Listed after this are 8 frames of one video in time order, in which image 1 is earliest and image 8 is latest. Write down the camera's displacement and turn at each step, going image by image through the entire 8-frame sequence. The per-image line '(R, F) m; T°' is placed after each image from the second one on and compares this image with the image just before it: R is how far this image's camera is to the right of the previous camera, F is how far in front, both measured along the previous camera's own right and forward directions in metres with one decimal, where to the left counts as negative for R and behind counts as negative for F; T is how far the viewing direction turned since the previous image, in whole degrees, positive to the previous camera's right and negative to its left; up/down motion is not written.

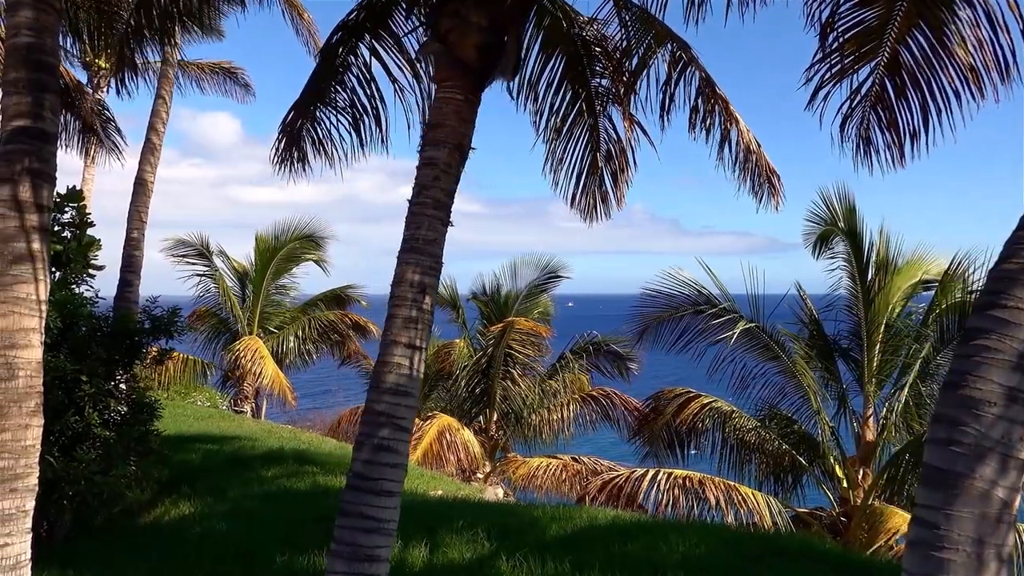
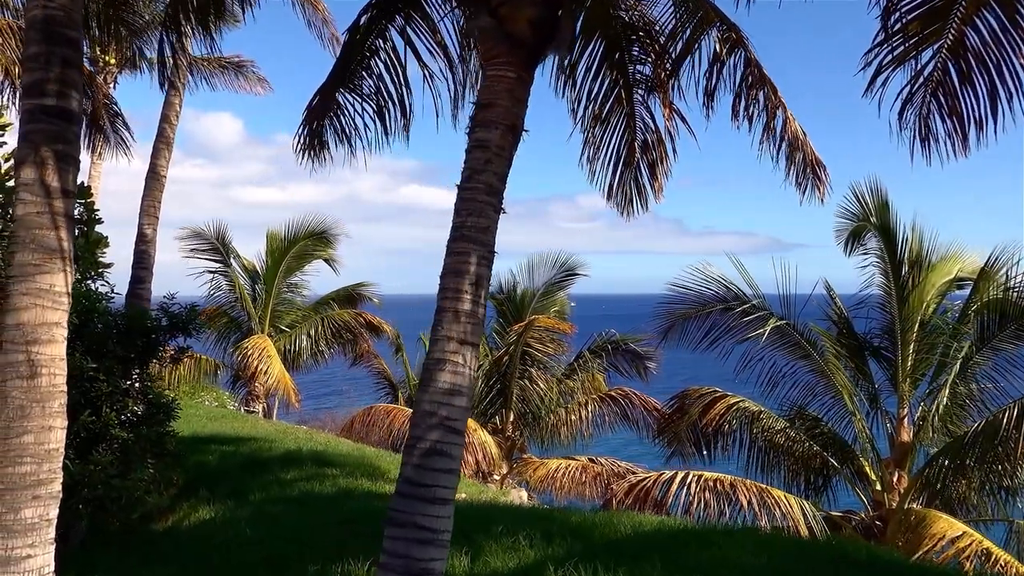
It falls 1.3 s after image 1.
(-0.3, +0.3) m; 0°
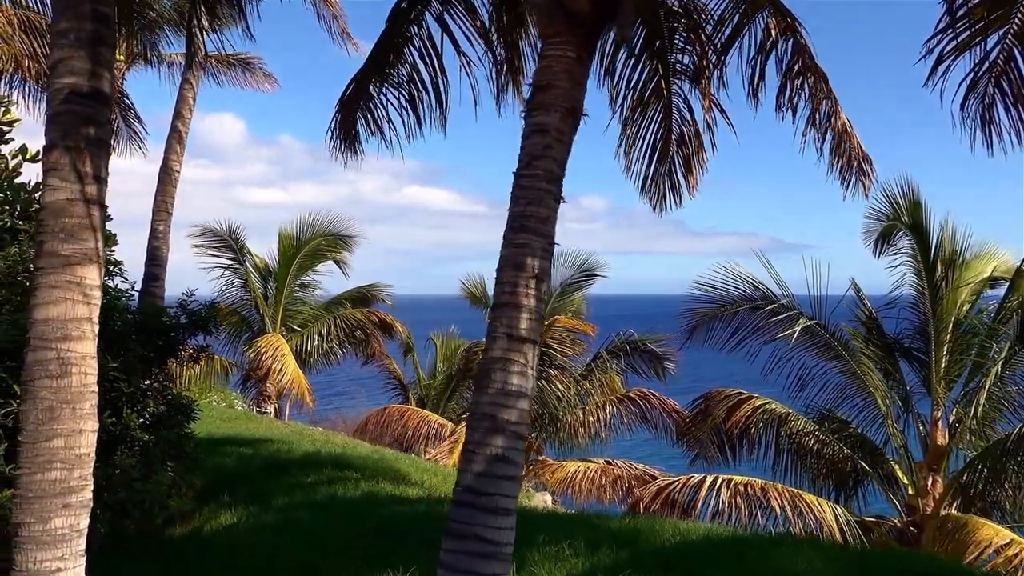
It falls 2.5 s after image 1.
(-0.3, +0.2) m; 0°
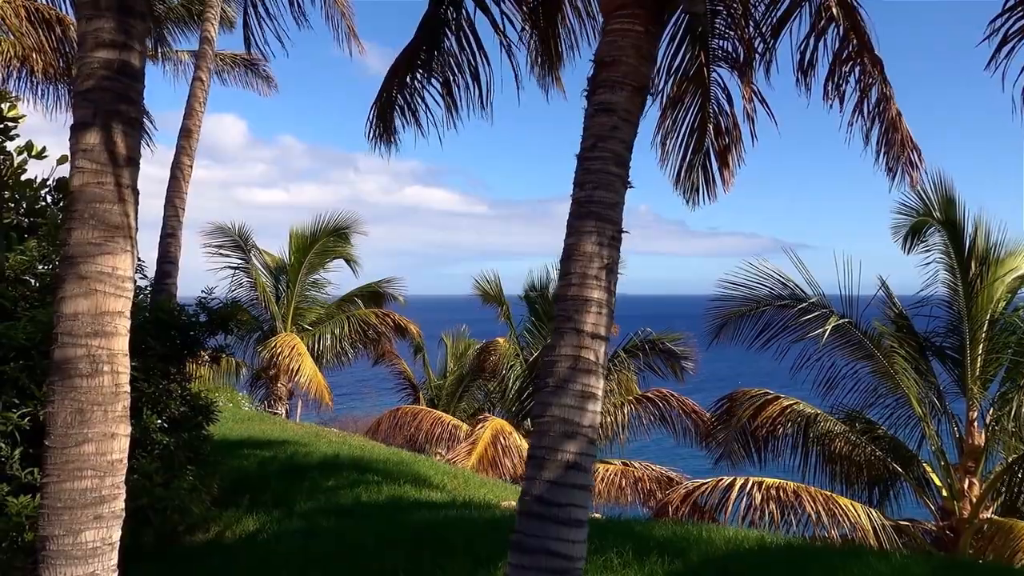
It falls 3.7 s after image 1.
(-0.3, +0.3) m; 0°
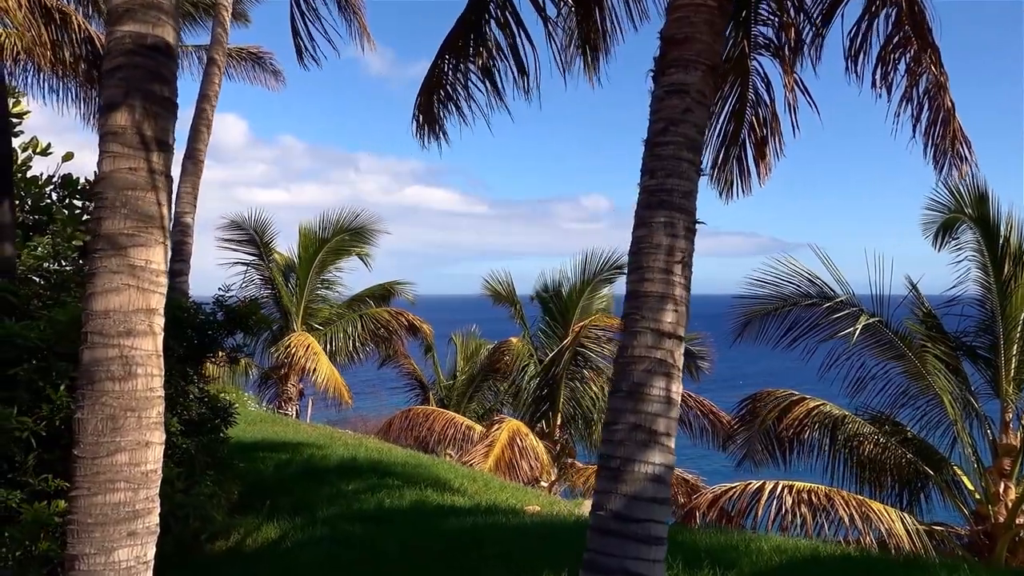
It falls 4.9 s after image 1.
(-0.2, +0.2) m; 0°
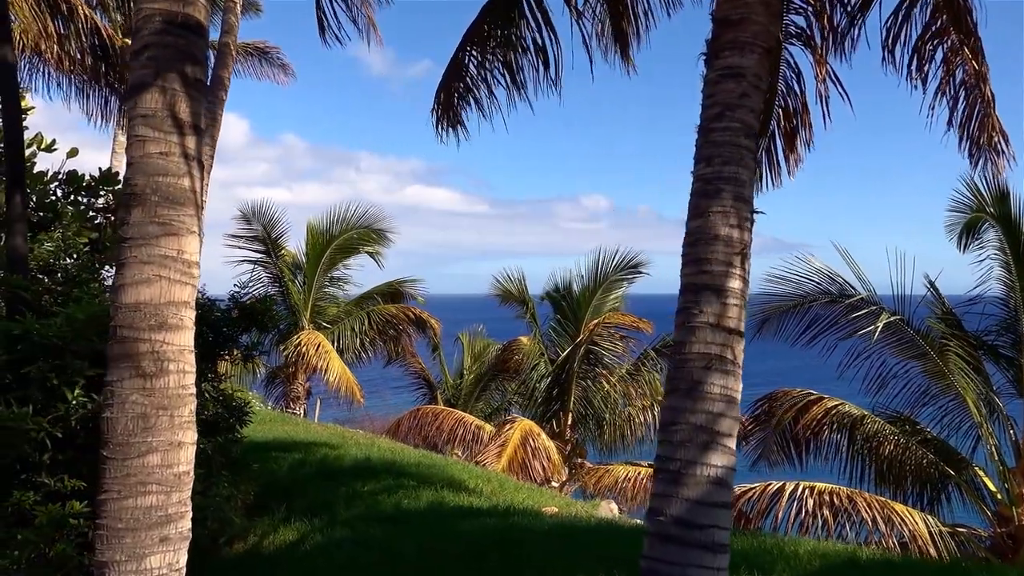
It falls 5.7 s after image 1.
(-0.2, +0.1) m; 0°
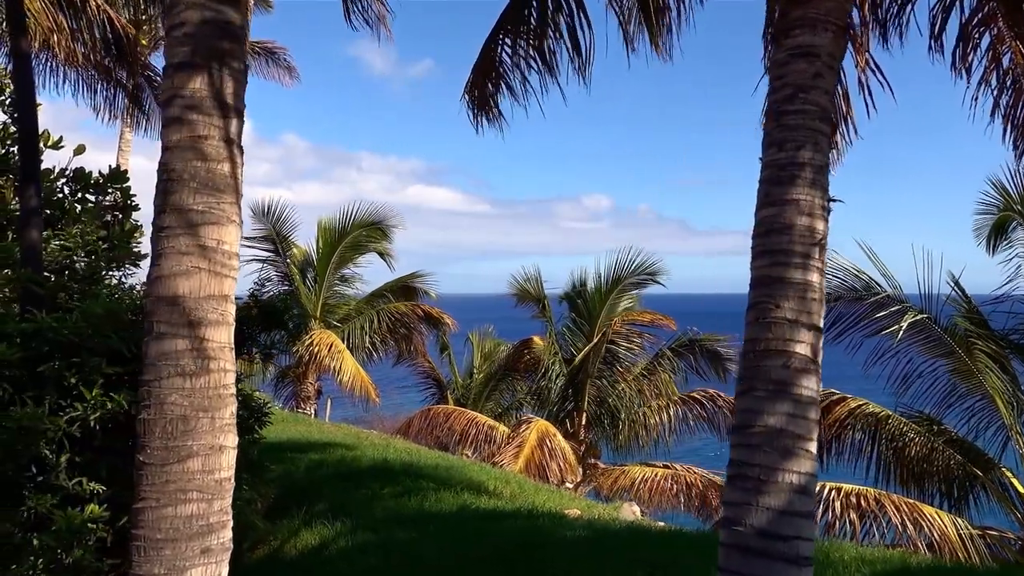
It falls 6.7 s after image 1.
(-0.2, +0.2) m; 0°
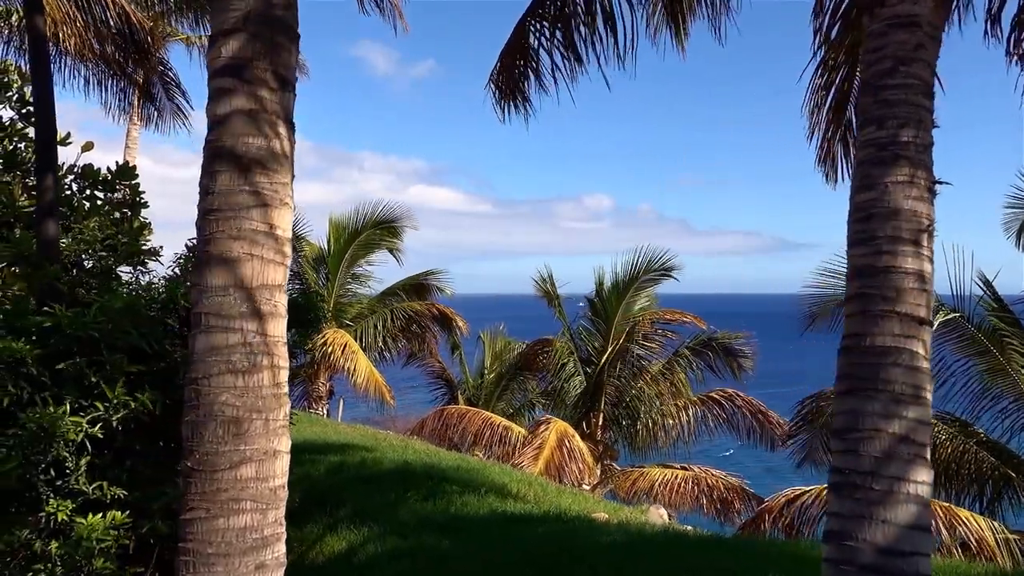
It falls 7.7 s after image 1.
(-0.2, +0.2) m; 0°
